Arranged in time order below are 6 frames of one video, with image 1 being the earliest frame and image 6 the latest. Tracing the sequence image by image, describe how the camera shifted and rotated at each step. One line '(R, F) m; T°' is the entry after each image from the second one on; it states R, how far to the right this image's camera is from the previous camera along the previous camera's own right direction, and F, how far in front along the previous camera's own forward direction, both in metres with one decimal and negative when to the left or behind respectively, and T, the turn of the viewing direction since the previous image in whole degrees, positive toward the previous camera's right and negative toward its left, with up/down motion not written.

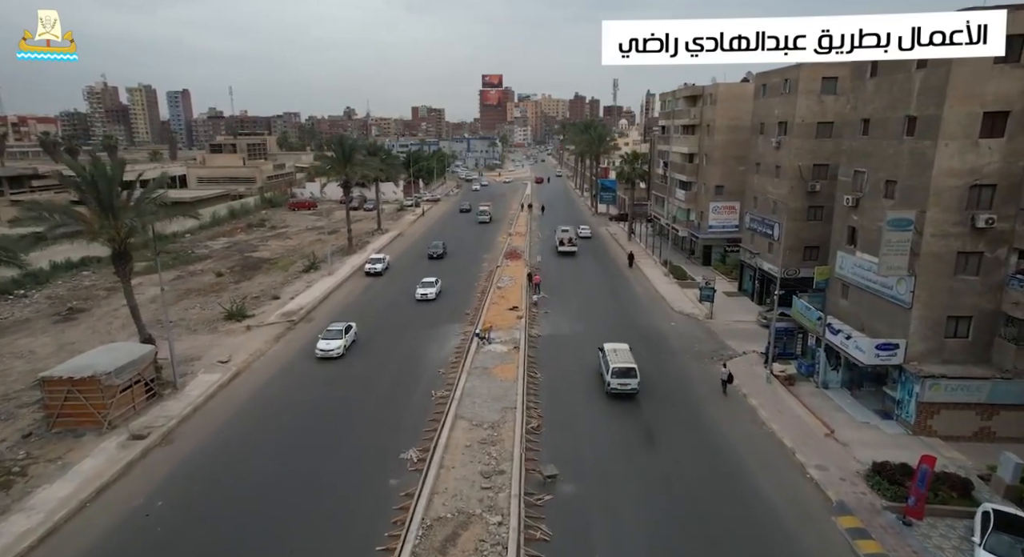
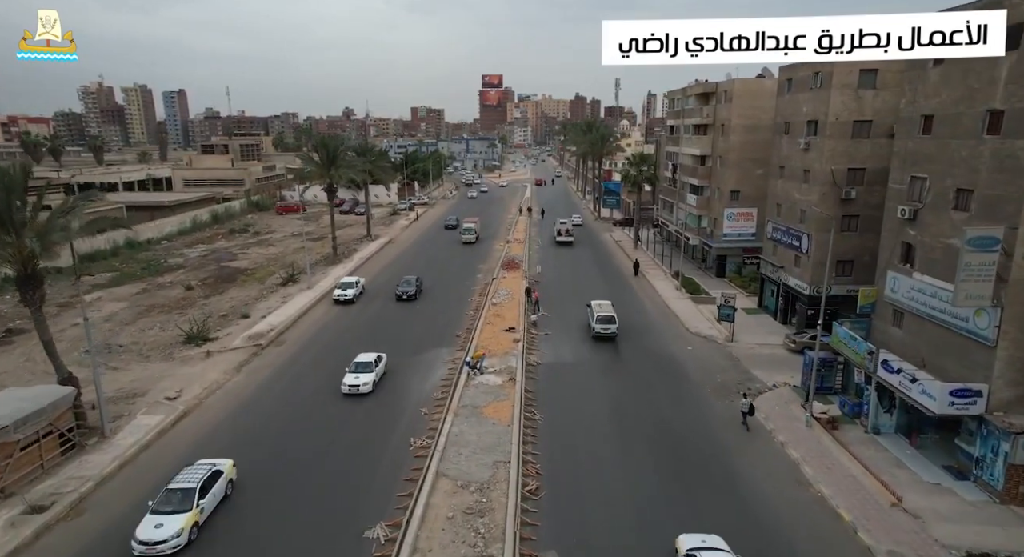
(+0.2, +4.1) m; 0°
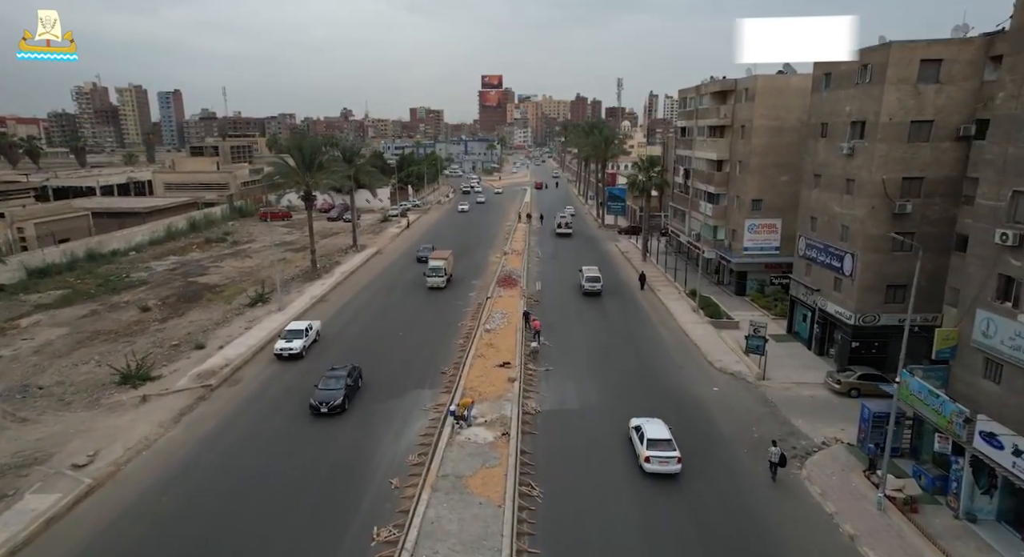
(+0.2, +4.8) m; 0°
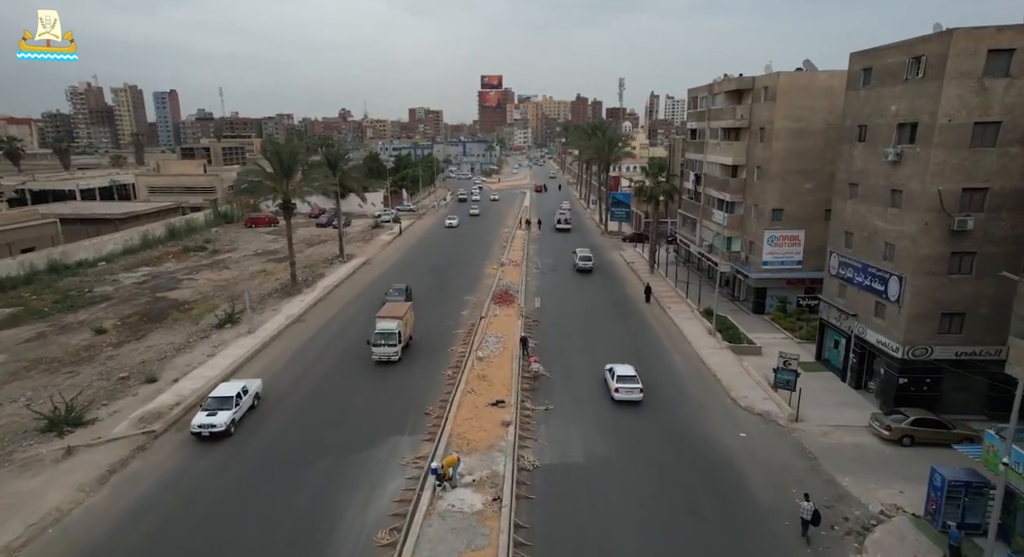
(+0.2, +3.9) m; 0°
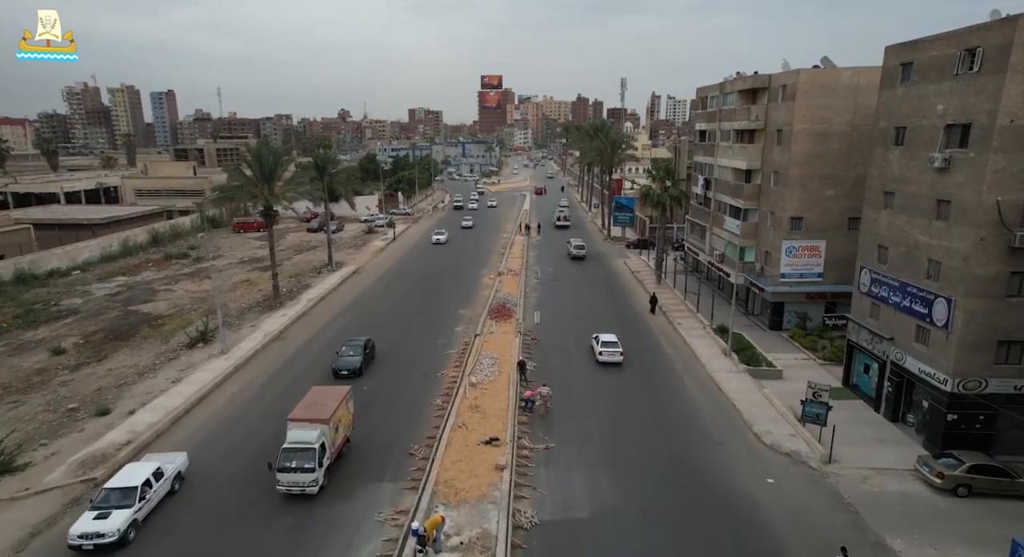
(+0.2, +3.0) m; 0°
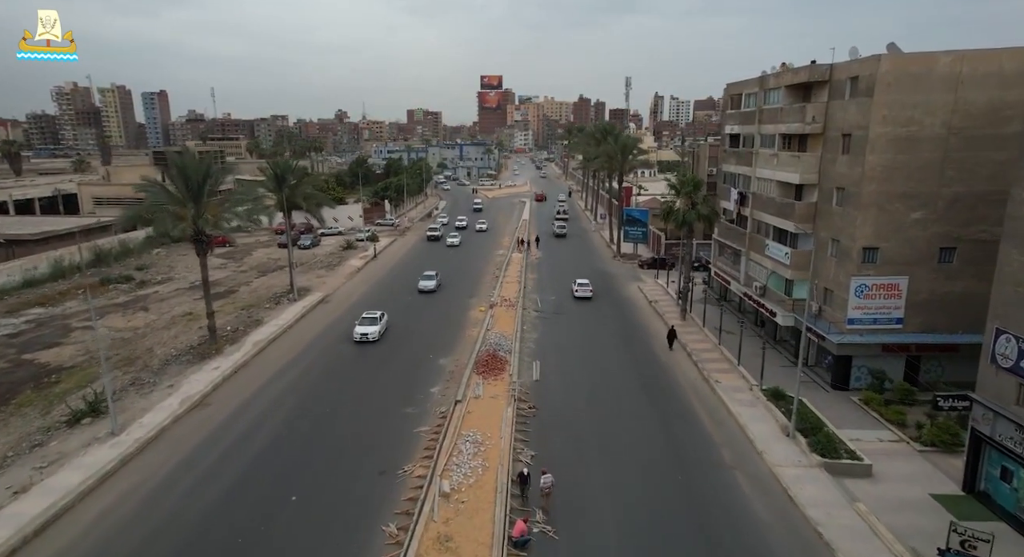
(+0.4, +8.3) m; 0°
